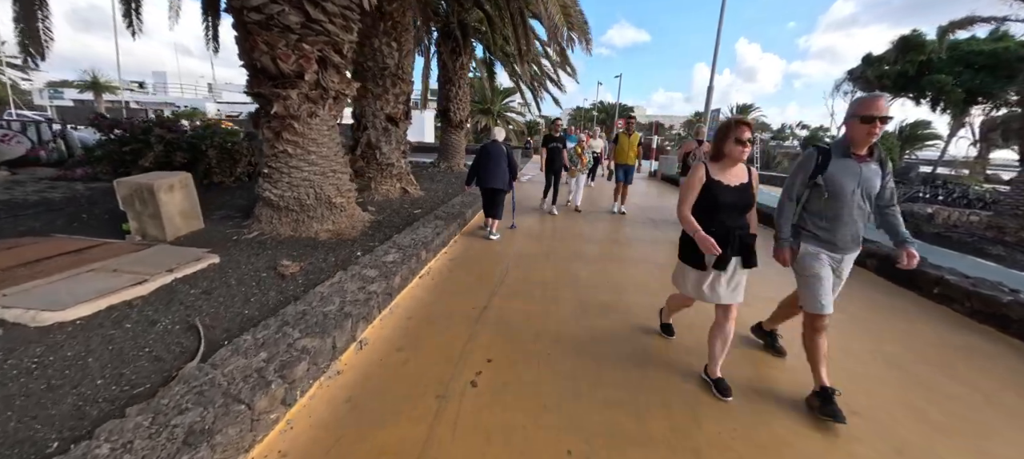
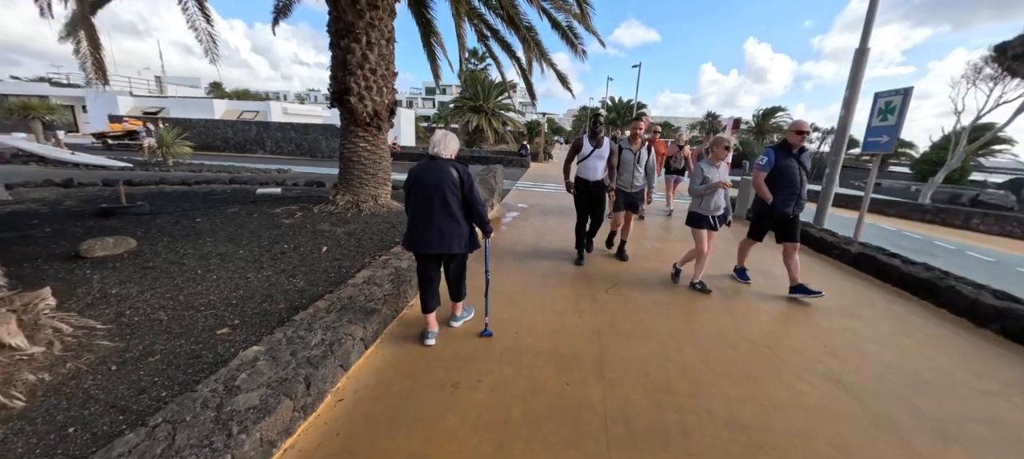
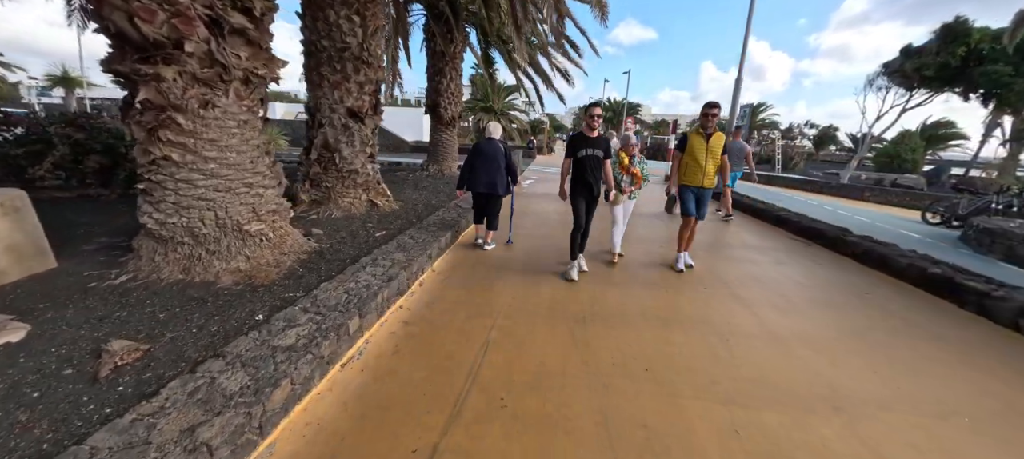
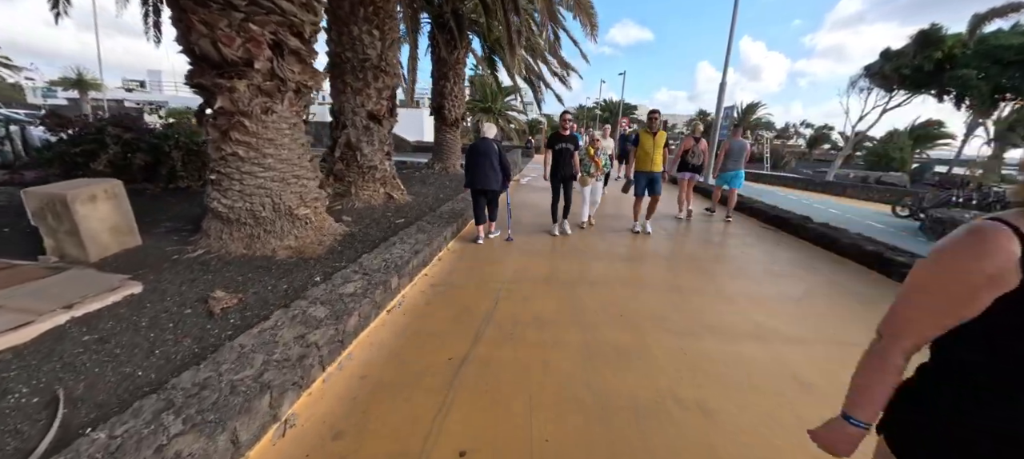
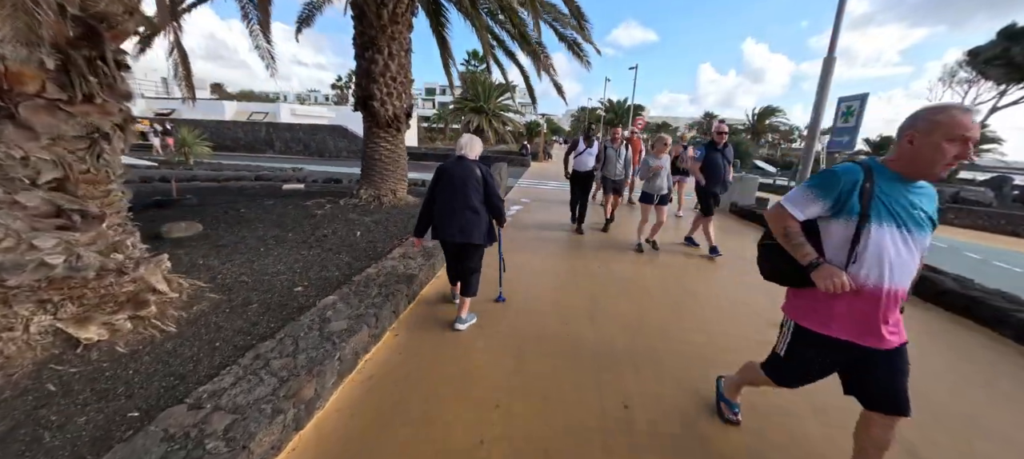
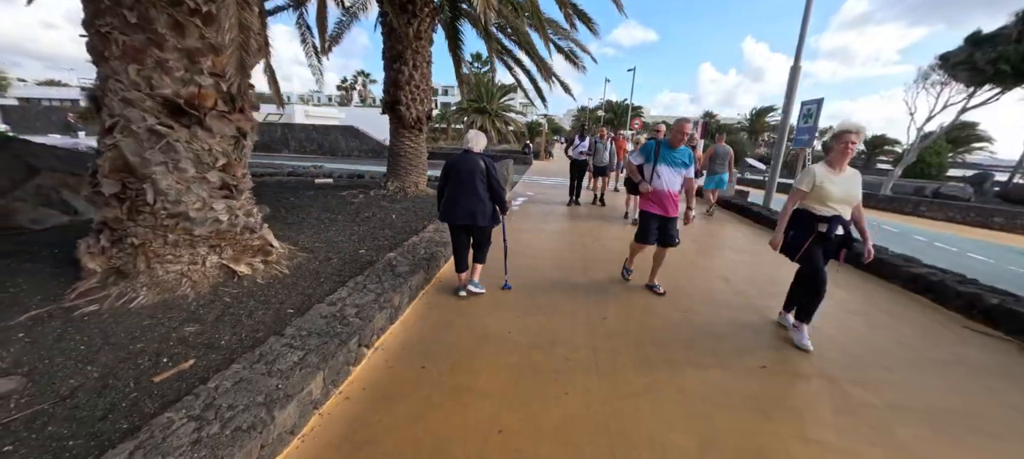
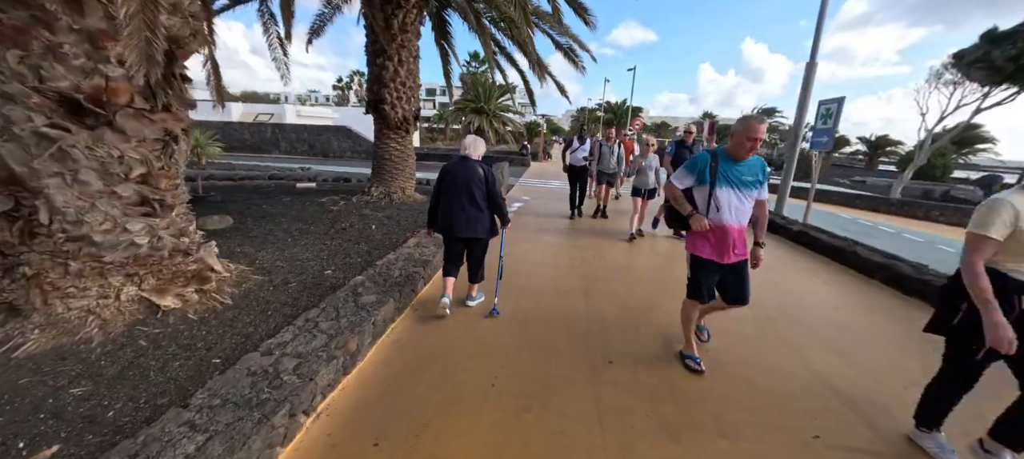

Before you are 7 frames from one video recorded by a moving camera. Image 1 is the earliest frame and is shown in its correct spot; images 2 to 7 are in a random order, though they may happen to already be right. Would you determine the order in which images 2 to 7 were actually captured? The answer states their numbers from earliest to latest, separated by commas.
4, 3, 6, 7, 5, 2
